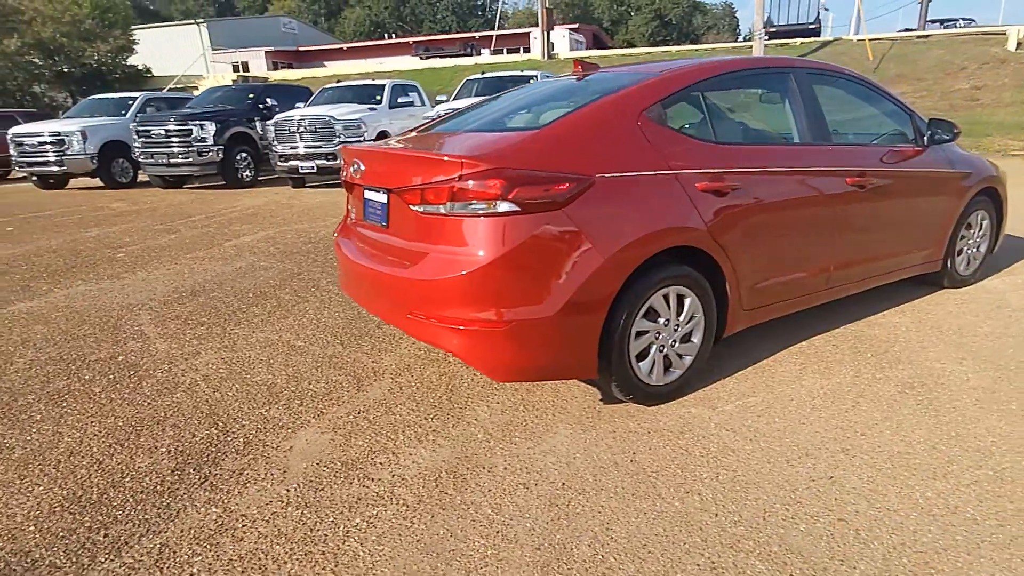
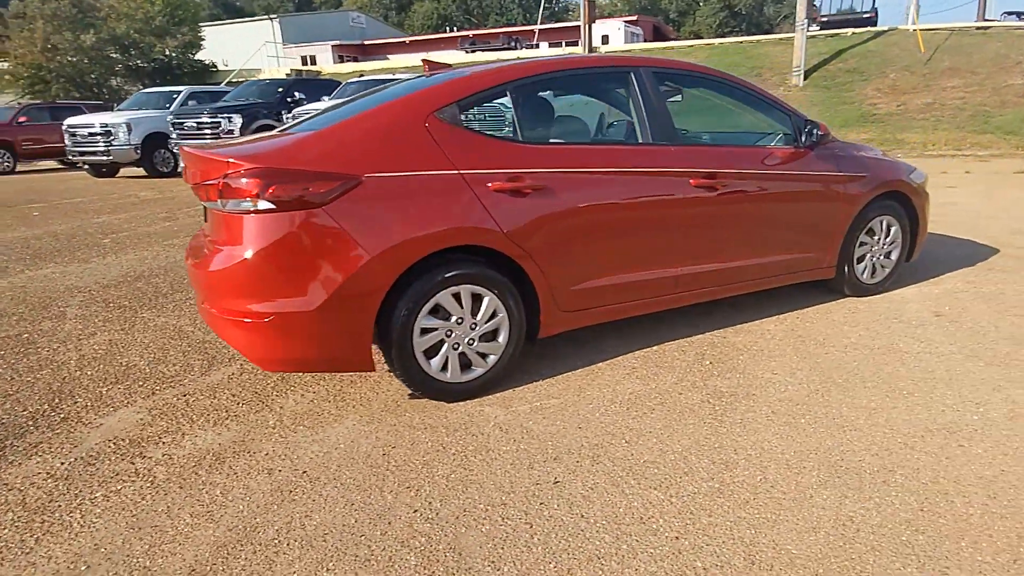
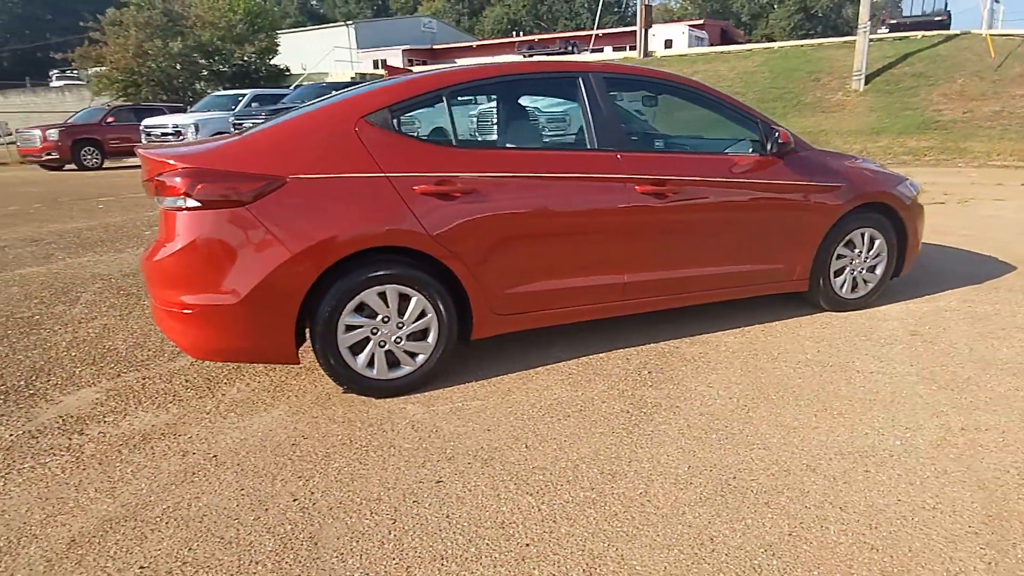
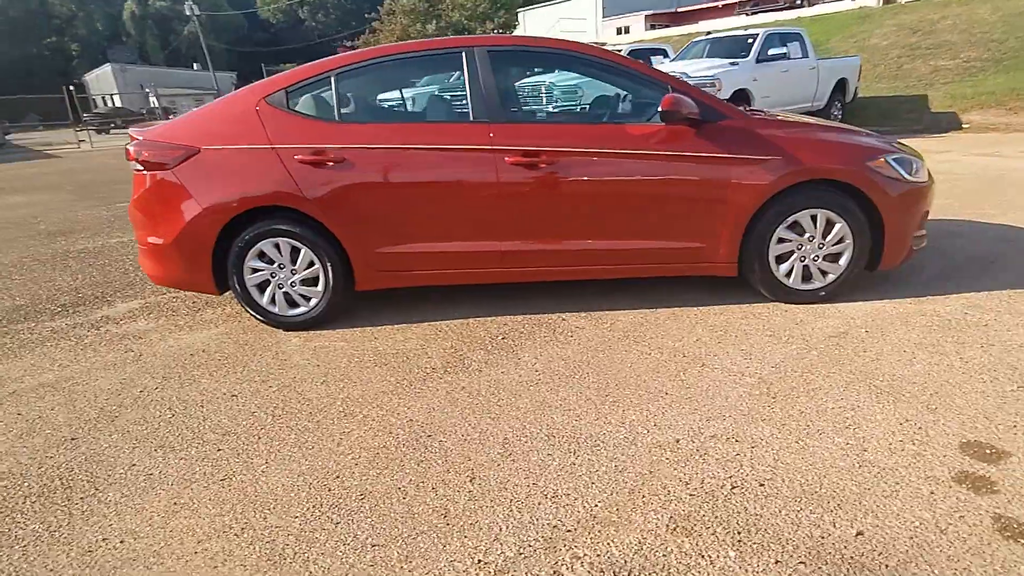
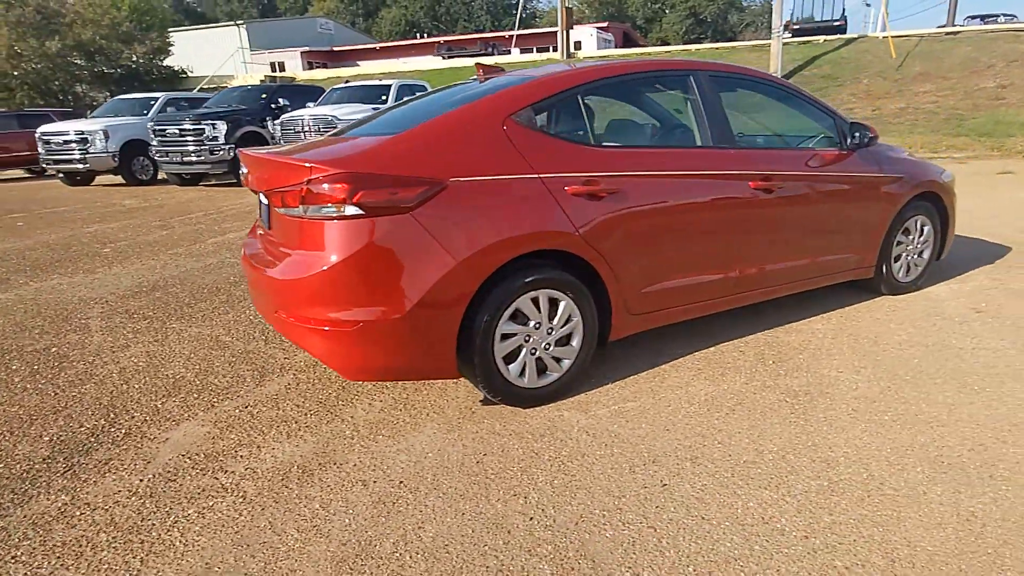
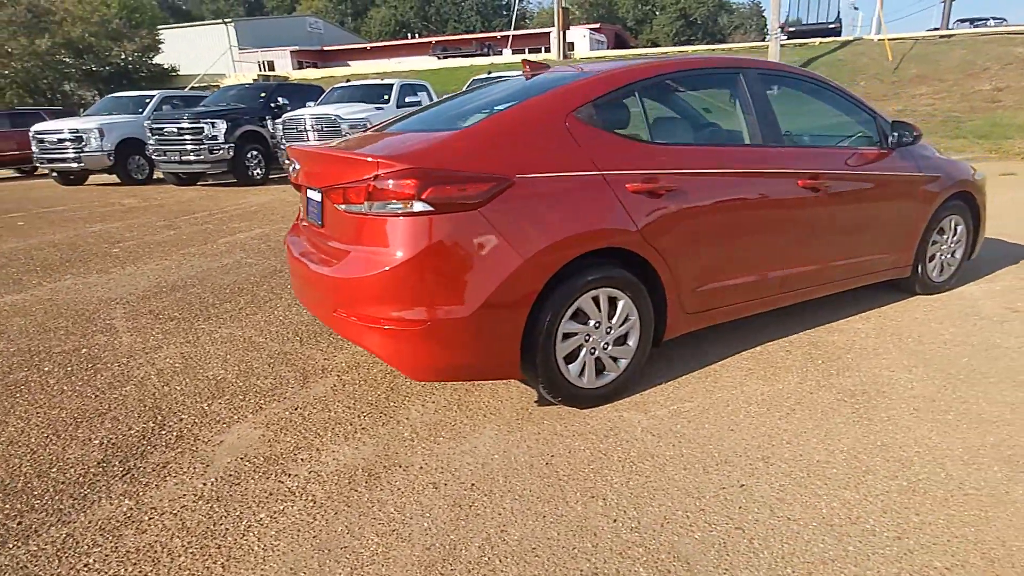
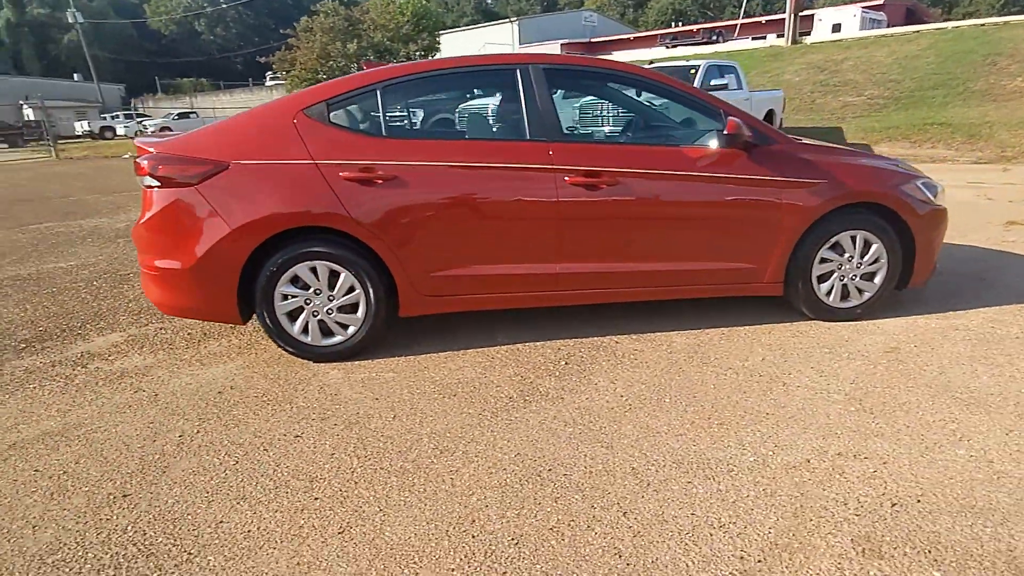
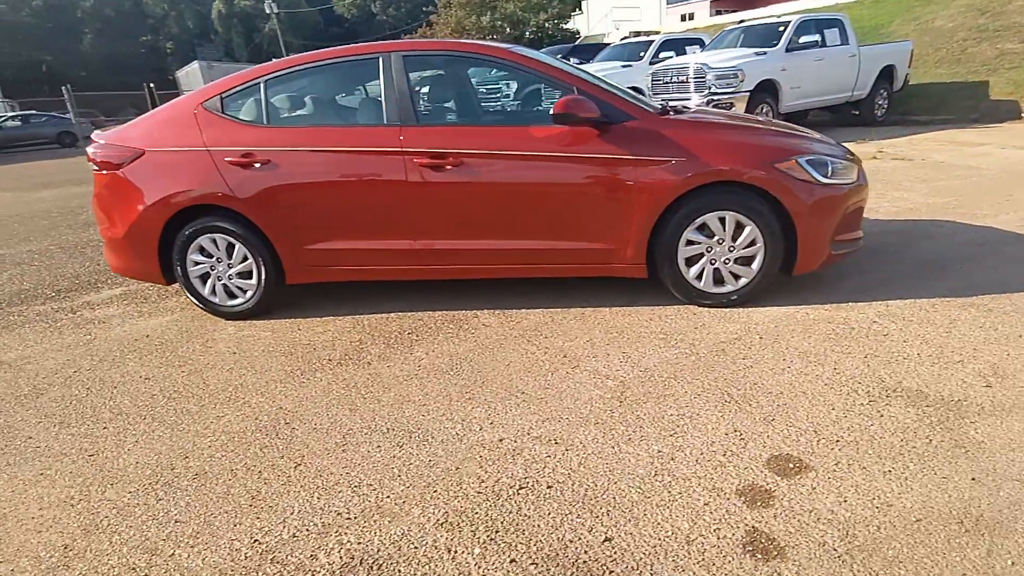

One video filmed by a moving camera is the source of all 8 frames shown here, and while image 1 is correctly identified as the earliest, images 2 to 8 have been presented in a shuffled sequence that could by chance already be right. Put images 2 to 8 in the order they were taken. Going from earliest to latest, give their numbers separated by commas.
6, 5, 2, 3, 7, 4, 8
